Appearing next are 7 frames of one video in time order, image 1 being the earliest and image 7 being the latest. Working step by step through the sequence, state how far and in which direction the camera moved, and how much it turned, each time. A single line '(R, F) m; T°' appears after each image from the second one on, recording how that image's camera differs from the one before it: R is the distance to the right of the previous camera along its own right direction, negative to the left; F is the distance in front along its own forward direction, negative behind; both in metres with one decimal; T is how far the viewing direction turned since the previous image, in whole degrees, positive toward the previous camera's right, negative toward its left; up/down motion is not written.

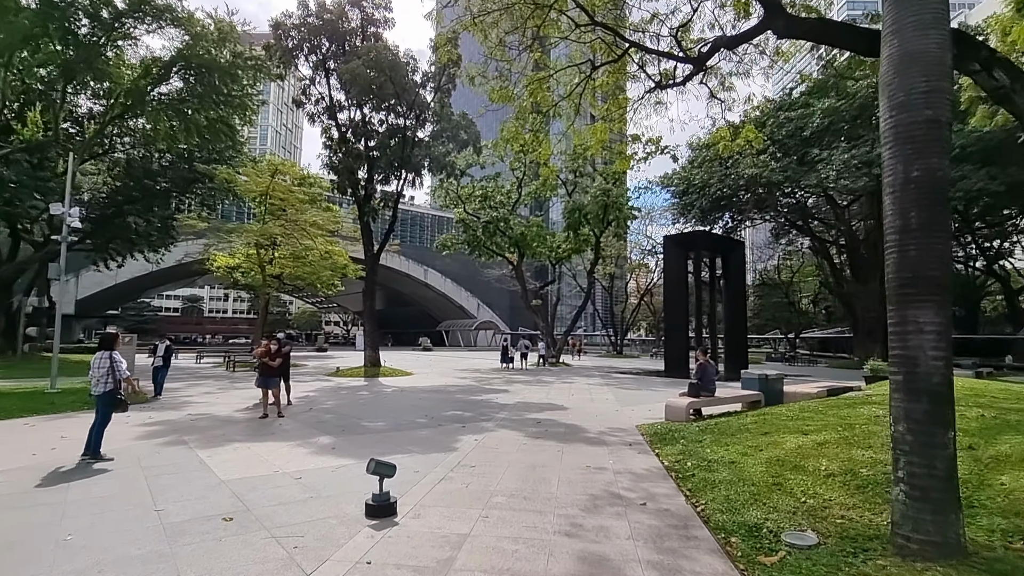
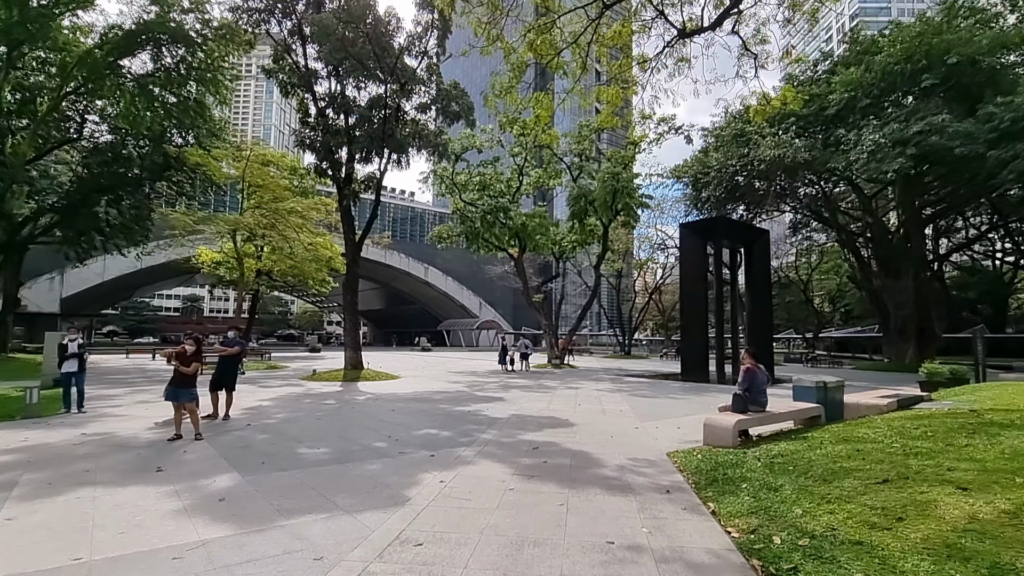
(+0.2, +1.9) m; -1°
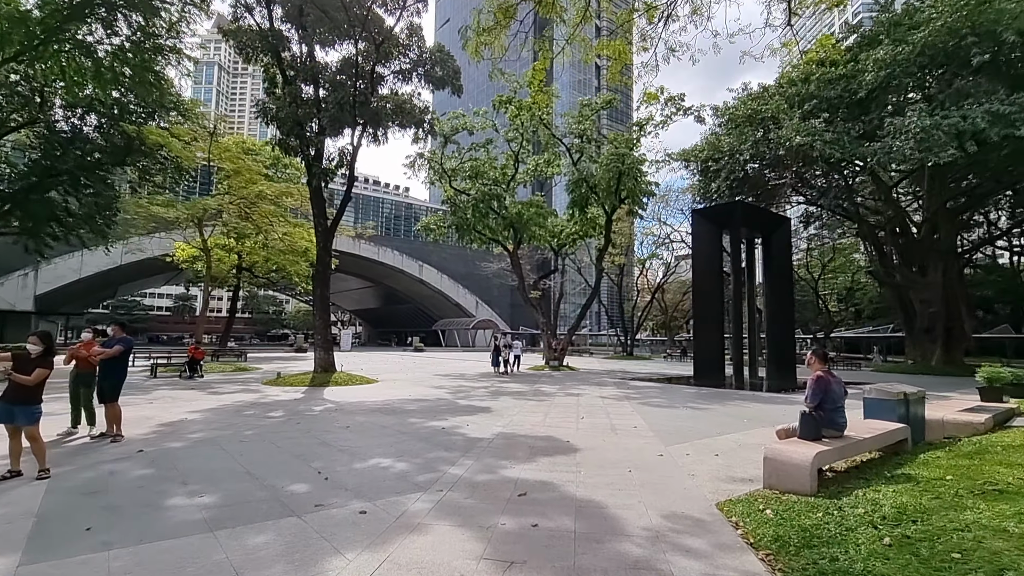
(+0.2, +1.8) m; 0°
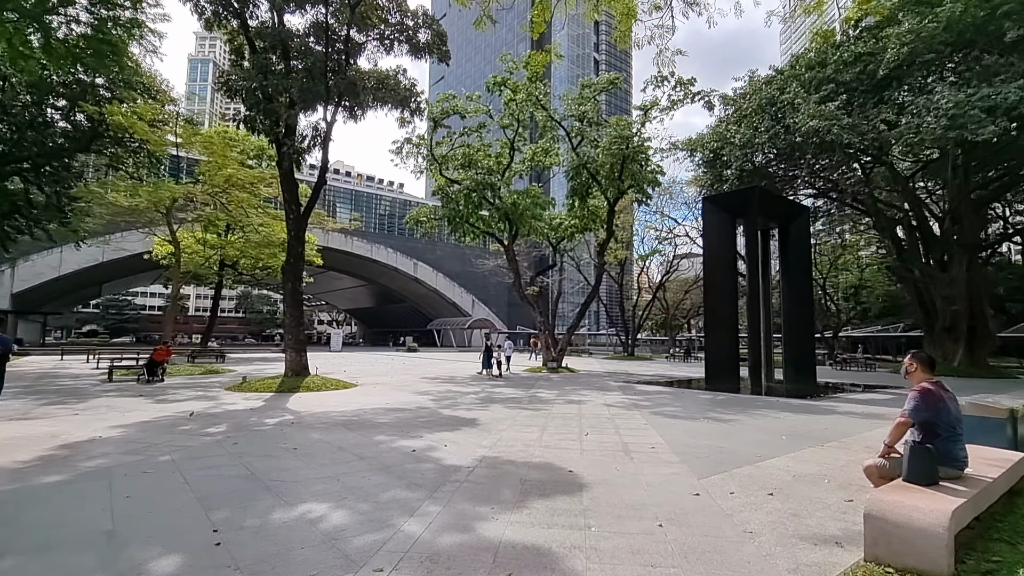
(+0.1, +1.4) m; 0°
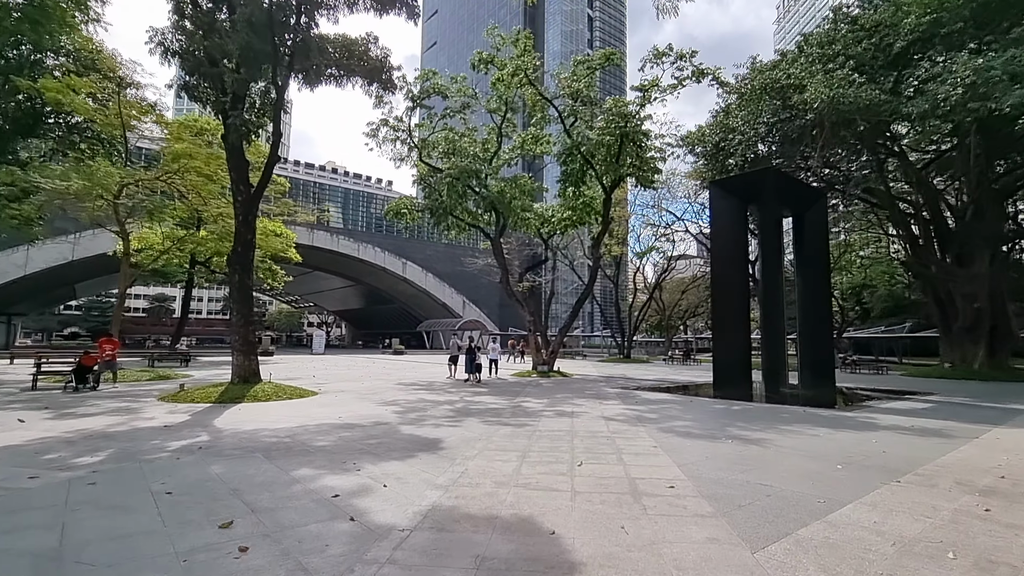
(+0.2, +1.6) m; +1°
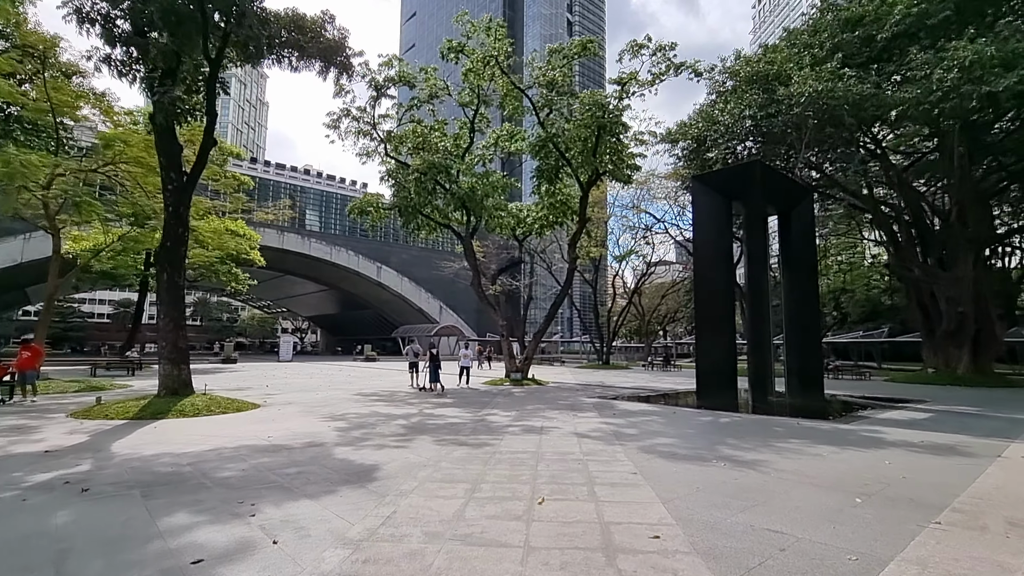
(+0.3, +1.0) m; +2°
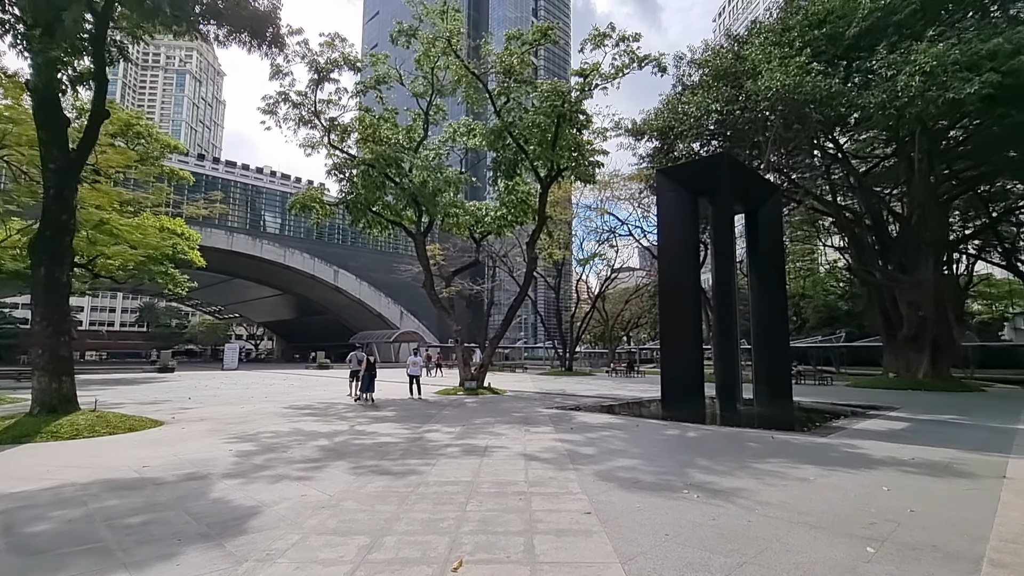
(+0.3, +1.0) m; +4°
